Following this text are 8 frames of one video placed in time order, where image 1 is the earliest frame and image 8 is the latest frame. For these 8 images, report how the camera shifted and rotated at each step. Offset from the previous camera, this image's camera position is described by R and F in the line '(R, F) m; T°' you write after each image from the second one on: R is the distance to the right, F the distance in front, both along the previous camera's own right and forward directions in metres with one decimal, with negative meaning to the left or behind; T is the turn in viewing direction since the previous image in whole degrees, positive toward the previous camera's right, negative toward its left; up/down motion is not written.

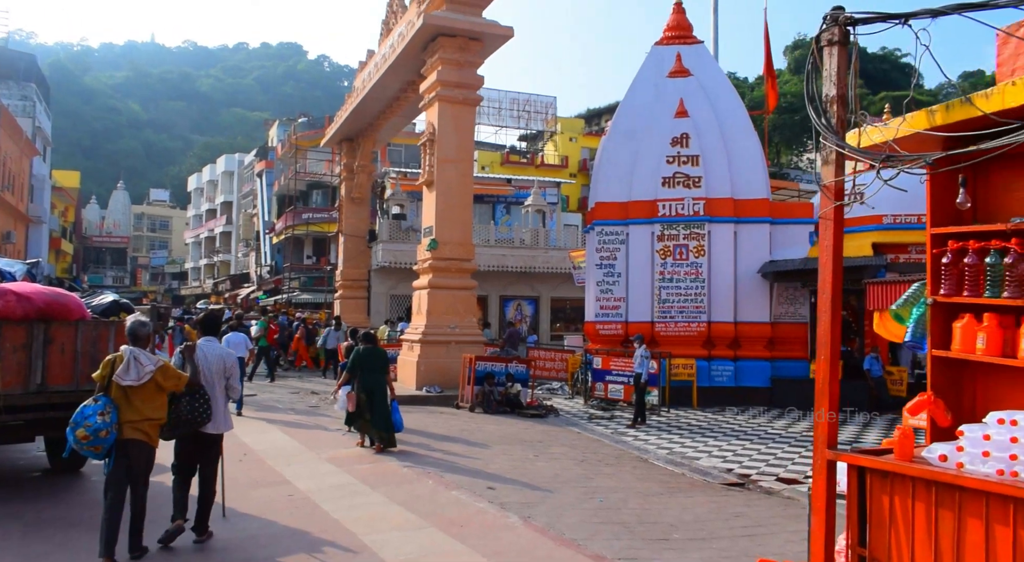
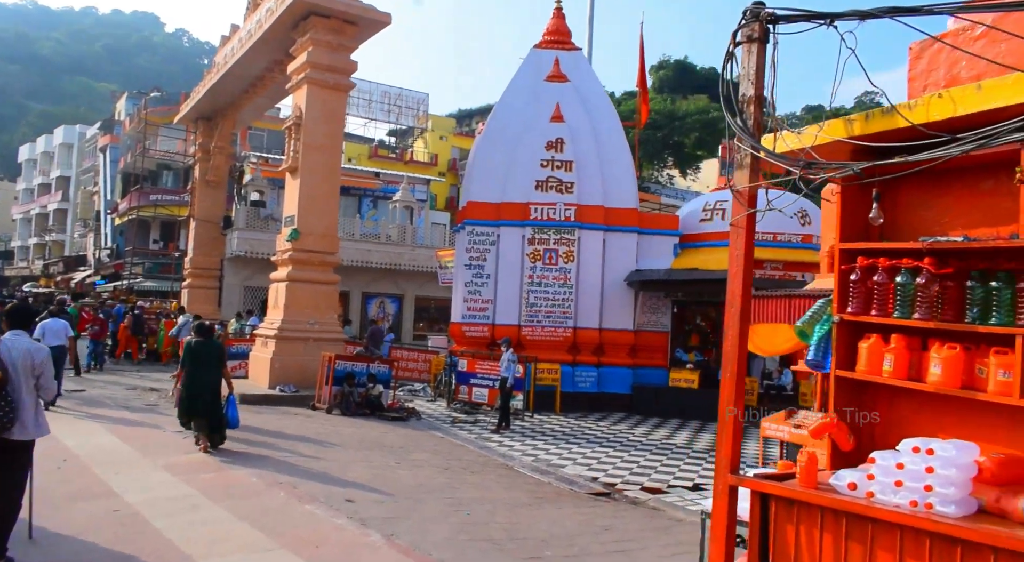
(-0.1, +0.4) m; +10°
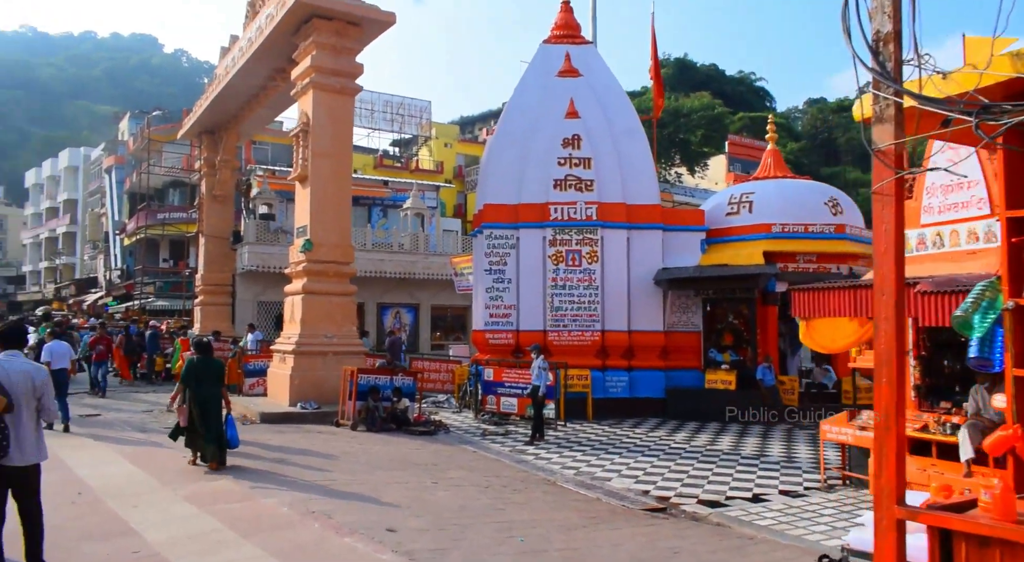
(-0.3, +0.5) m; -1°
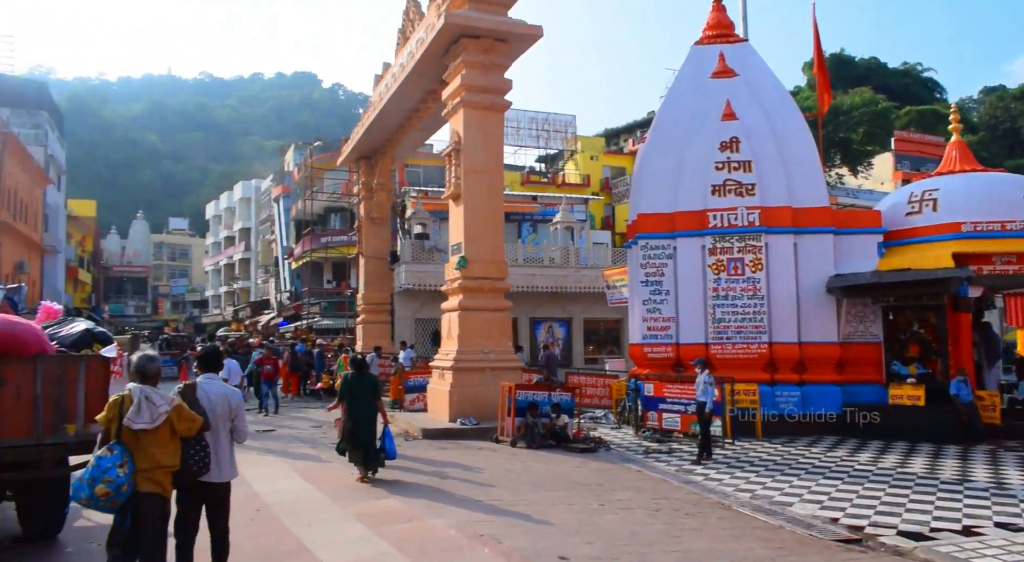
(-0.2, +0.3) m; -11°
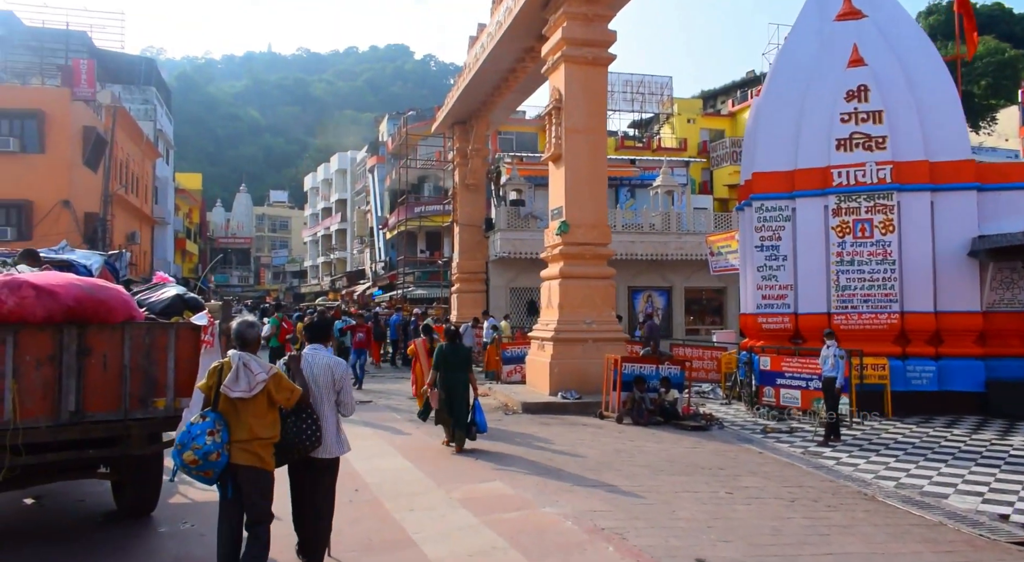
(-0.2, +0.6) m; -7°
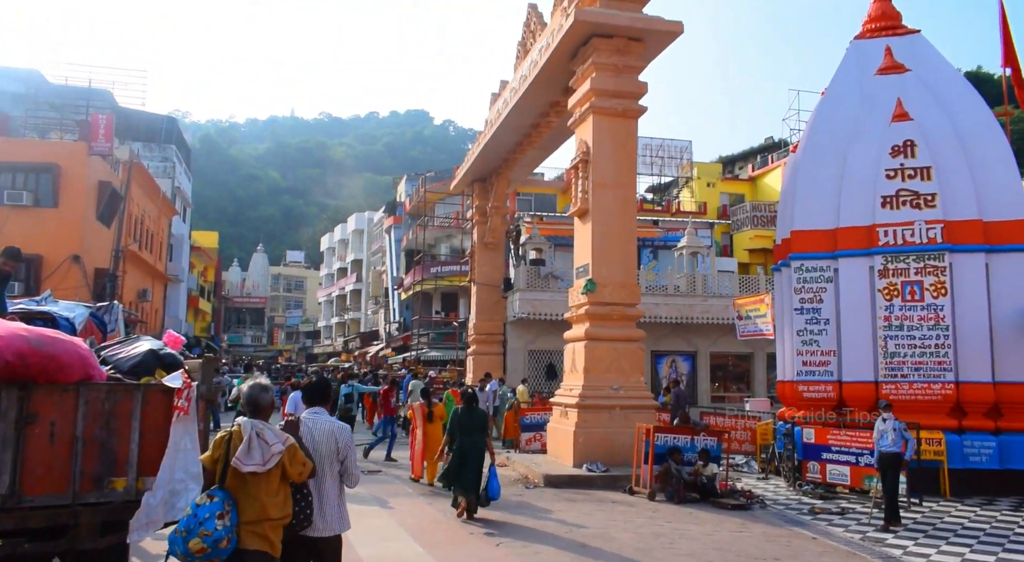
(-0.1, +0.7) m; -1°
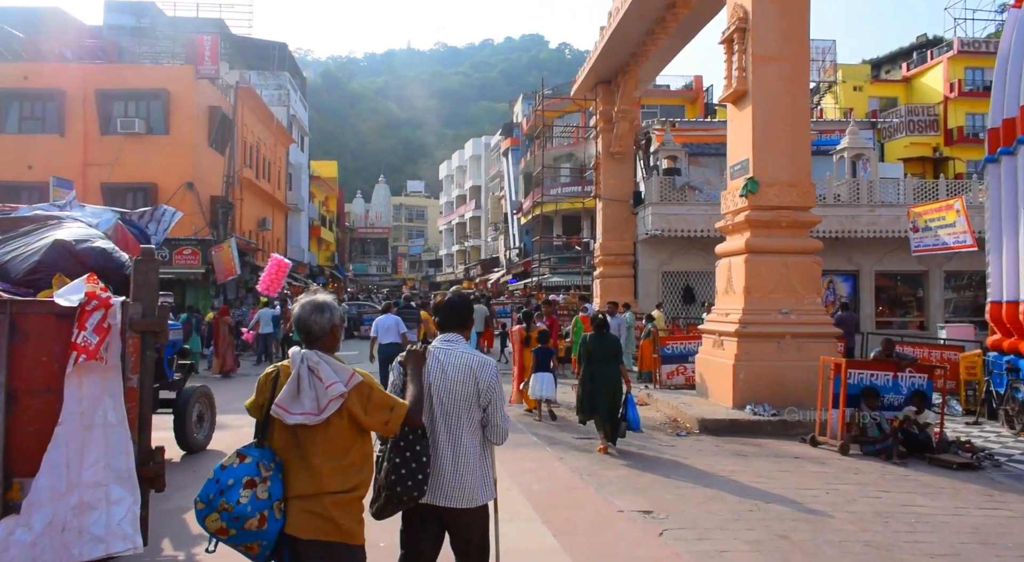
(-0.2, +1.9) m; -9°
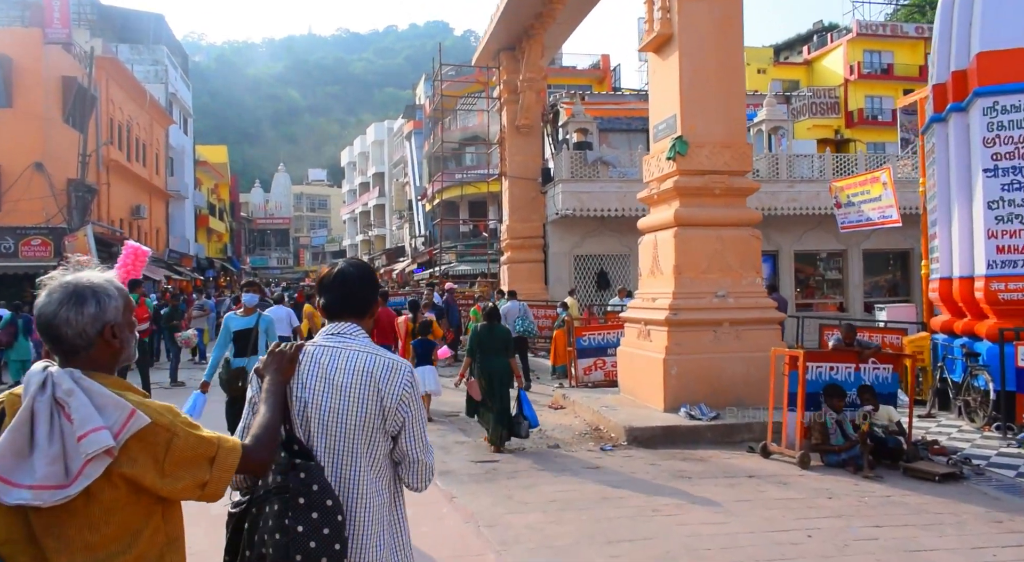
(+0.2, +1.7) m; +6°
